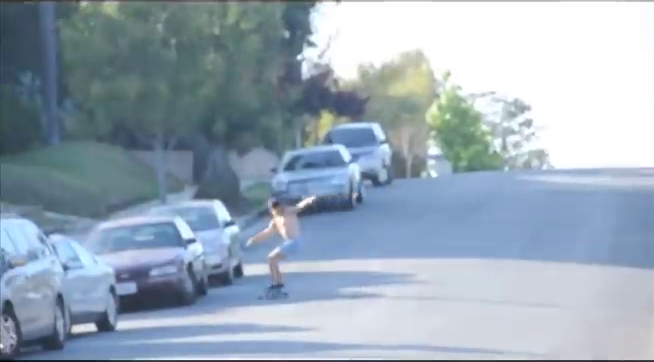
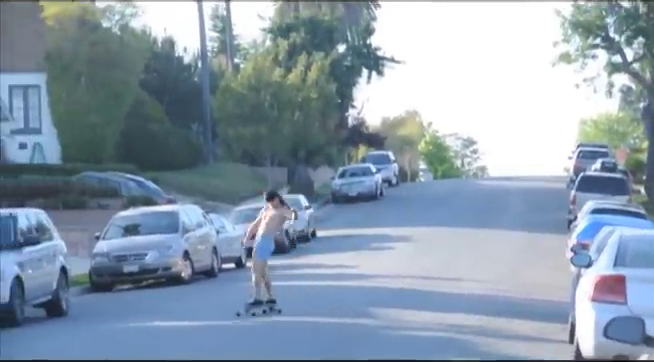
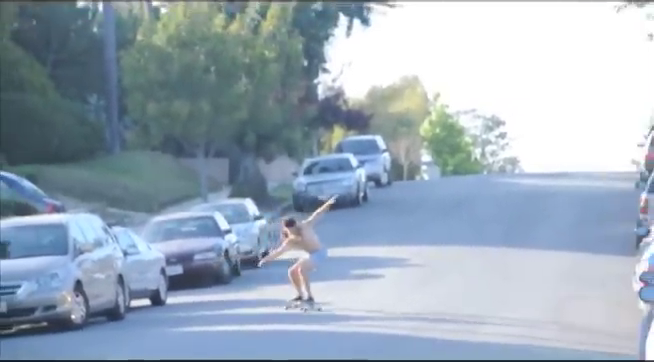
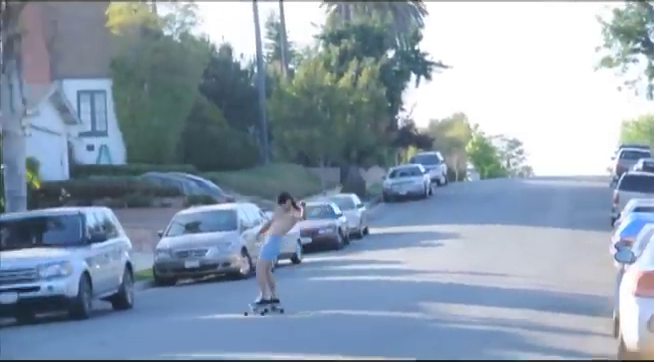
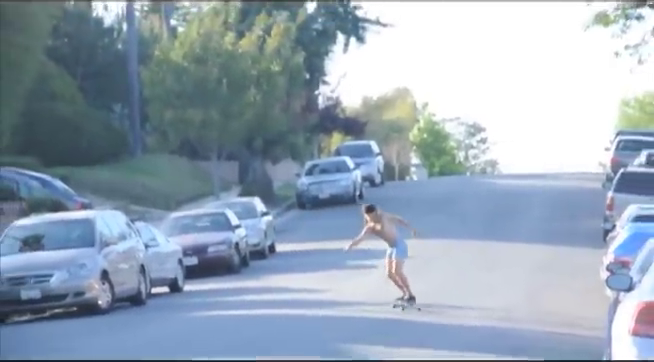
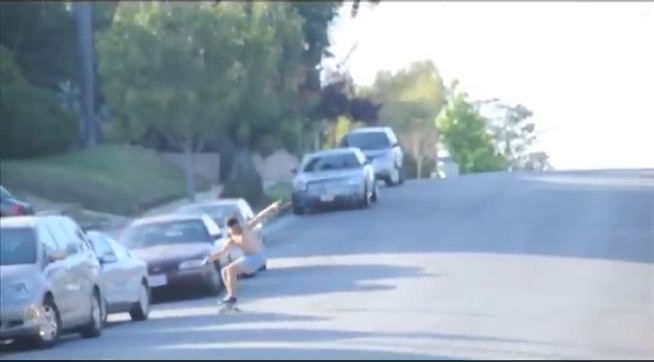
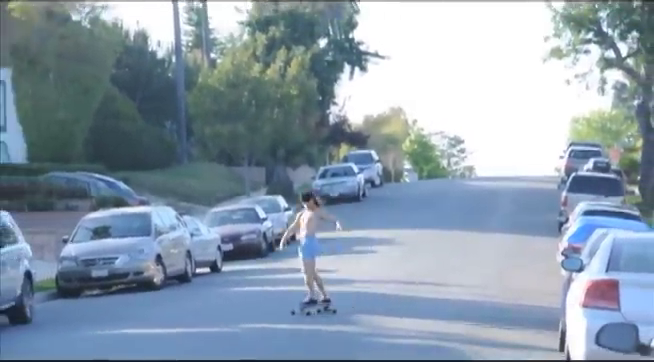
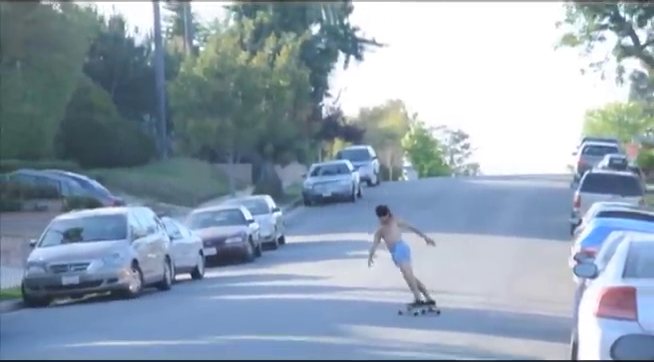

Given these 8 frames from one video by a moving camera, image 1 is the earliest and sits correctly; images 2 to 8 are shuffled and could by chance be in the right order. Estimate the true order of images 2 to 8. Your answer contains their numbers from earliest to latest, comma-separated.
6, 3, 5, 8, 7, 2, 4
